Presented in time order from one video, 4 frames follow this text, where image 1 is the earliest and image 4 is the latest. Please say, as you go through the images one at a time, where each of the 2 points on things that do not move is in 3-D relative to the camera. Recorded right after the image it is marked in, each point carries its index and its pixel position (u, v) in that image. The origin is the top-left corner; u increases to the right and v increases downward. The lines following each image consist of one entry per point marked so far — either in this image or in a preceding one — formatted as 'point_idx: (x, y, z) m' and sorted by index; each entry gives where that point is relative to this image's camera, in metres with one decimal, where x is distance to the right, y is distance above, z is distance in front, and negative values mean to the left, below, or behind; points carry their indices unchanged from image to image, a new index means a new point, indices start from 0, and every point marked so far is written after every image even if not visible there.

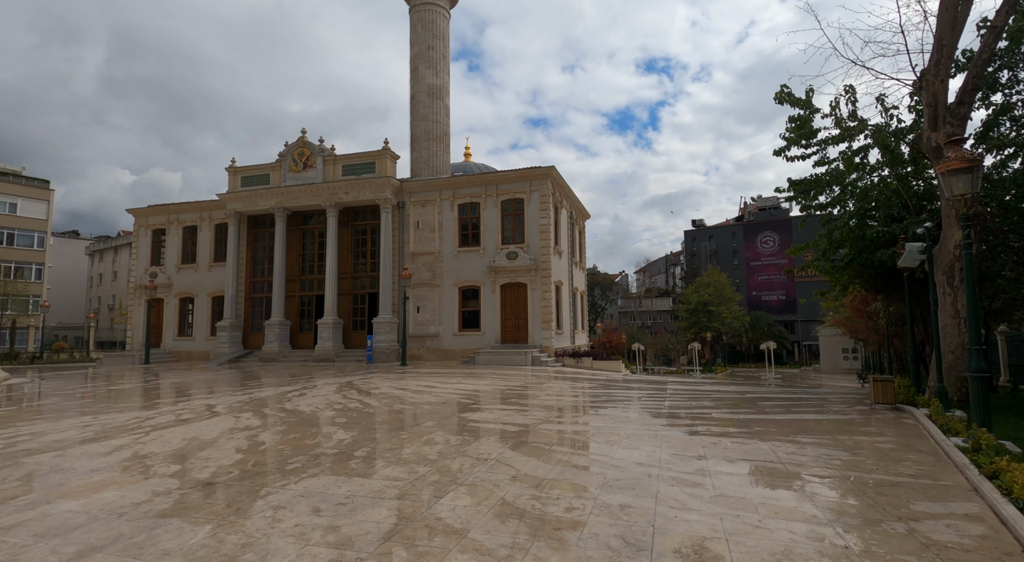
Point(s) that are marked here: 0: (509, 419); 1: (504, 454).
0: (-0.1, -2.2, +9.0) m
1: (-0.1, -2.0, +6.4) m
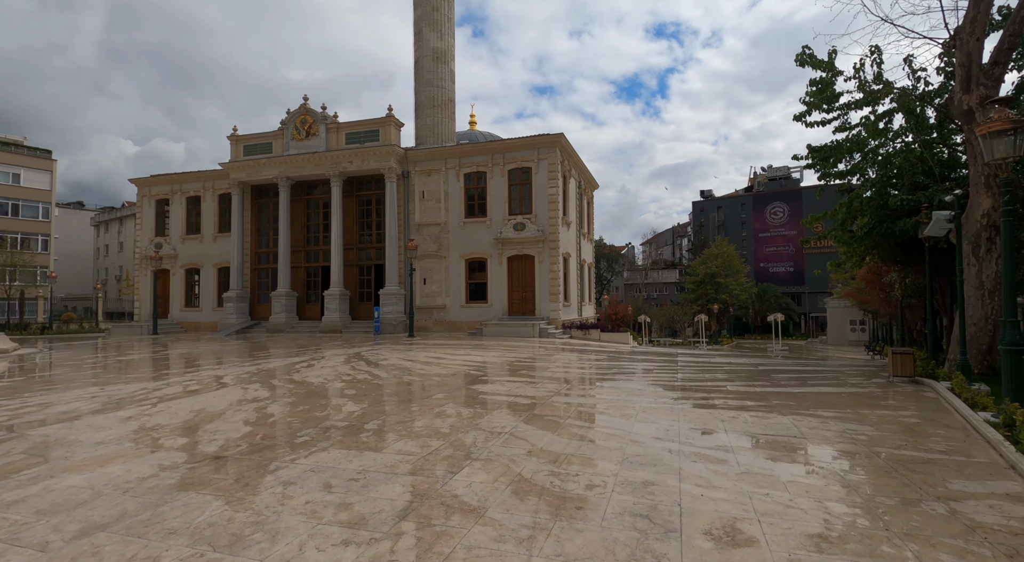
0: (+0.1, -1.7, +8.8) m
1: (+0.1, -1.6, +6.2) m
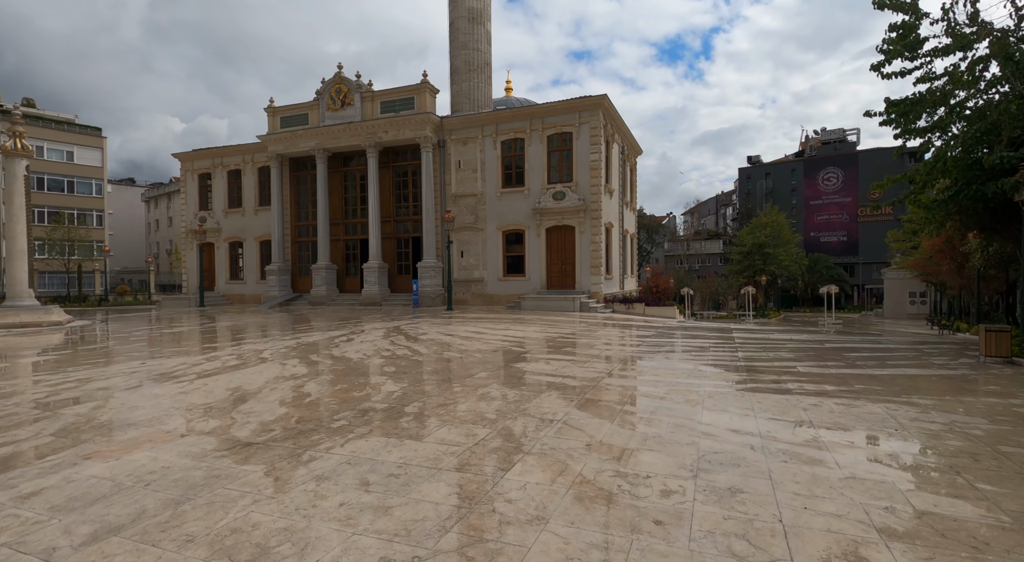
0: (+0.8, -1.3, +8.2) m
1: (+0.6, -1.3, +5.6) m
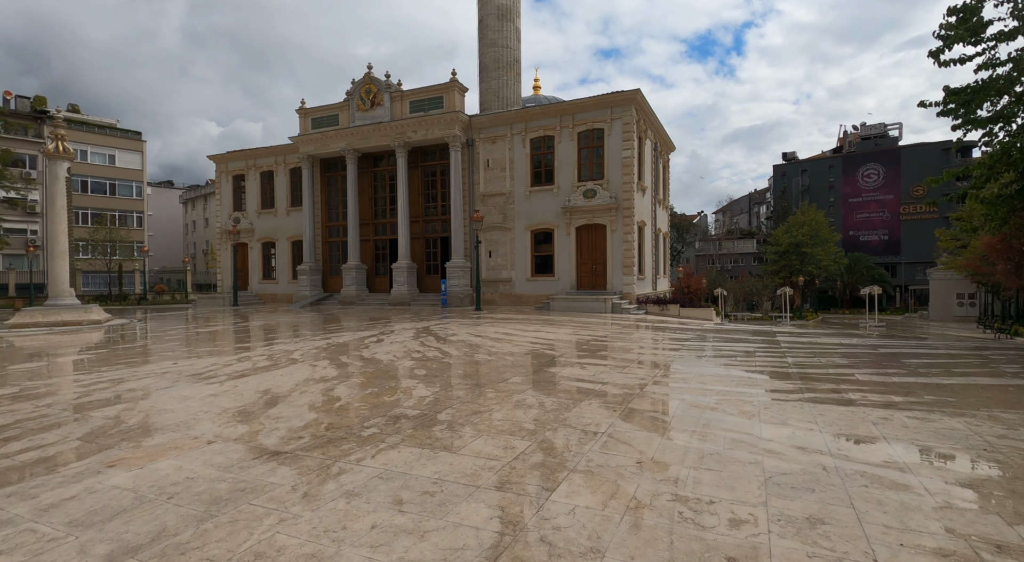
0: (+1.3, -1.3, +7.8) m
1: (+1.0, -1.3, +5.2) m
